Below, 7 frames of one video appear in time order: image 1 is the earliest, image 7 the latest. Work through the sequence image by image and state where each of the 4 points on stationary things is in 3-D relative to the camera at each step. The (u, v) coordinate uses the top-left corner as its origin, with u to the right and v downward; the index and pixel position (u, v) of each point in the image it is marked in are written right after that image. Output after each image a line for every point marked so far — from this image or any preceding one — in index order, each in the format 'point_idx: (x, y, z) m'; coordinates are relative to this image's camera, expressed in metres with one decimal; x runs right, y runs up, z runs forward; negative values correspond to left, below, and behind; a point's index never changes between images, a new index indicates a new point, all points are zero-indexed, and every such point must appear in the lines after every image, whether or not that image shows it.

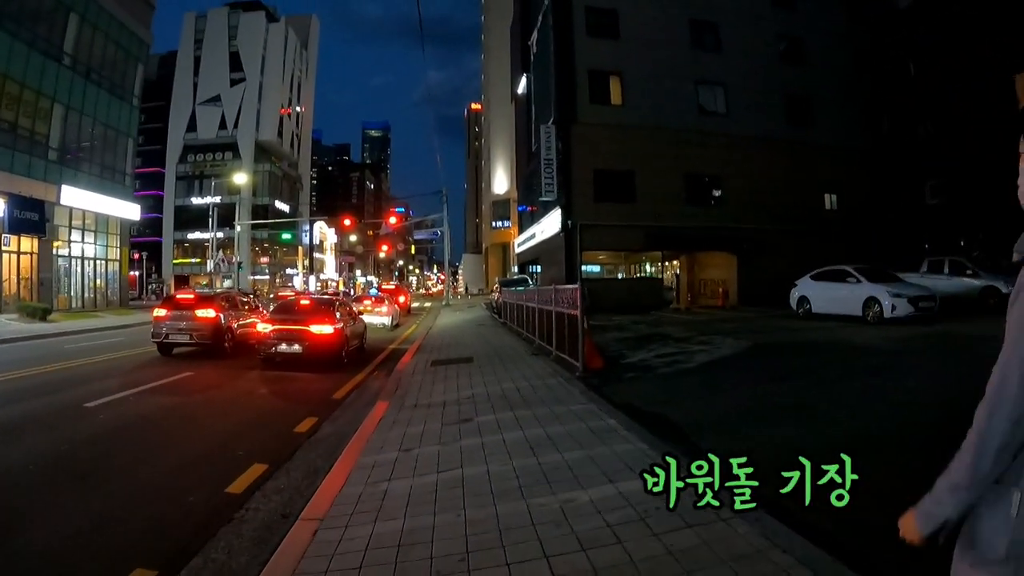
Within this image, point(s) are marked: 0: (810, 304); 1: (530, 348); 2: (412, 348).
0: (+8.7, -0.4, +18.2) m
1: (+0.5, -1.4, +13.6) m
2: (-2.5, -1.6, +16.0) m
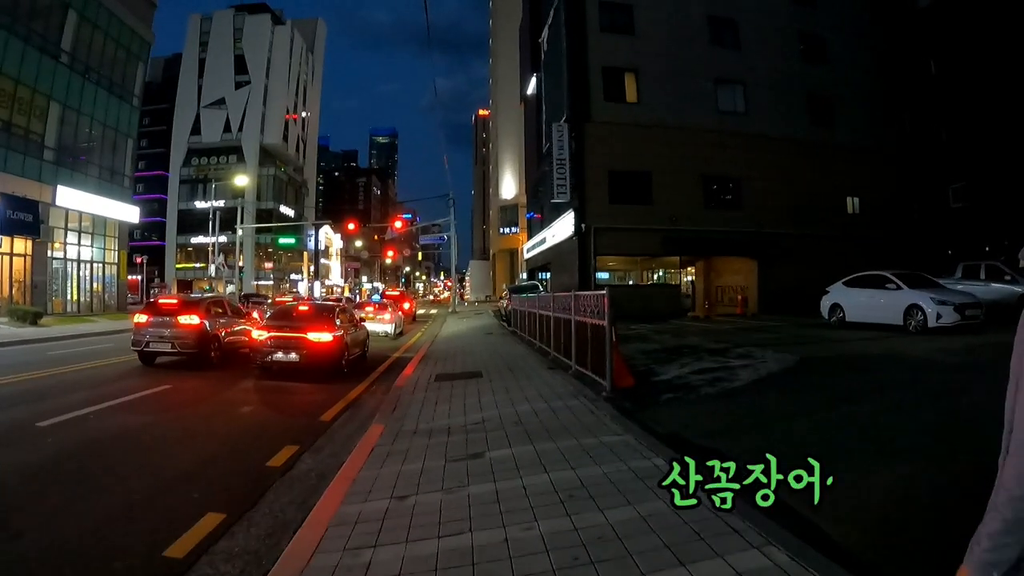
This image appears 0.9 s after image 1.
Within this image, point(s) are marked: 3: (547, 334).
0: (+9.0, -0.6, +16.9) m
1: (+0.7, -1.5, +12.3) m
2: (-2.3, -1.7, +14.7) m
3: (+0.9, -1.1, +13.4) m
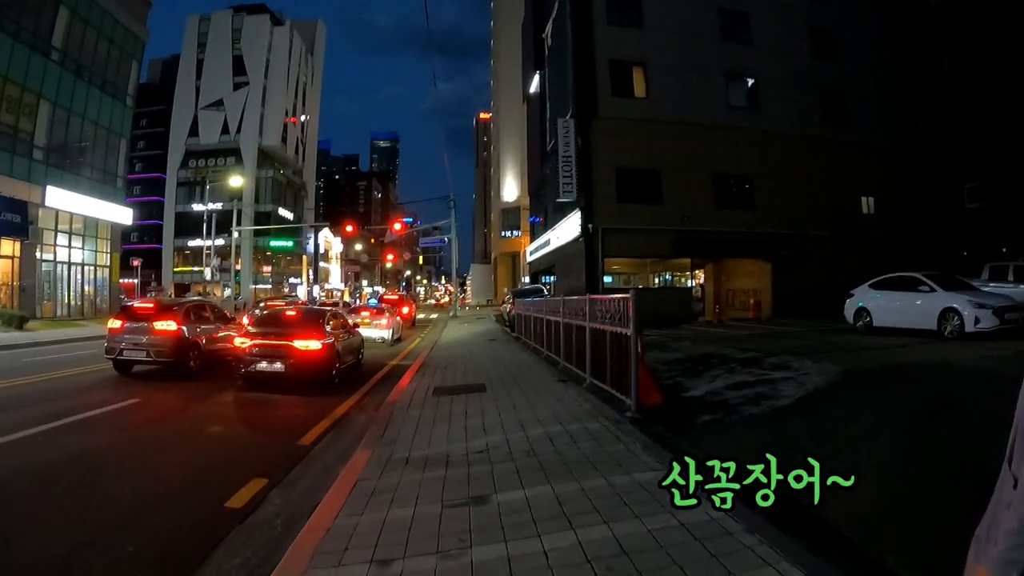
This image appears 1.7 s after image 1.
0: (+9.1, -0.7, +15.8) m
1: (+0.8, -1.6, +11.3) m
2: (-2.2, -1.8, +13.7) m
3: (+1.0, -1.1, +12.3) m
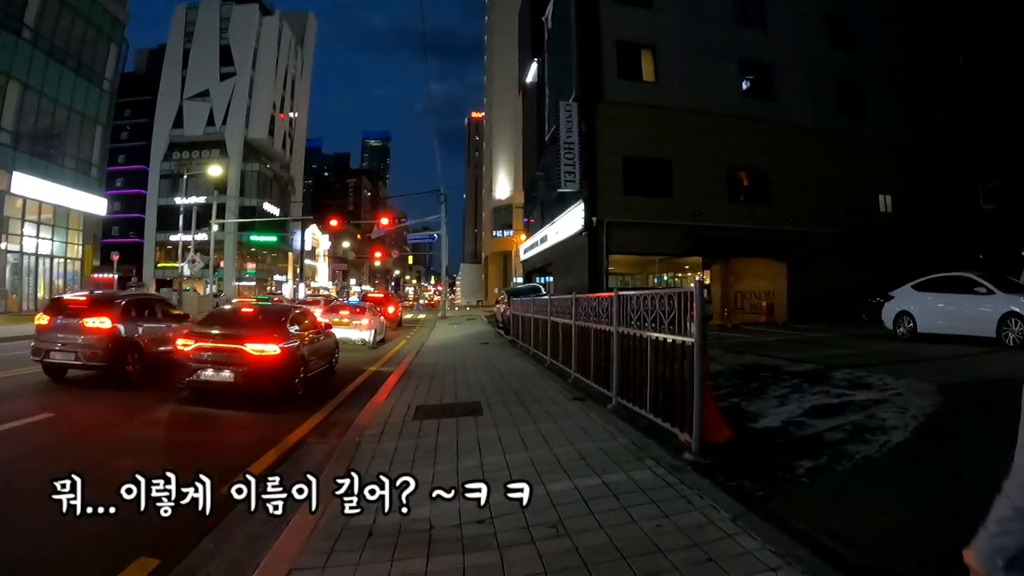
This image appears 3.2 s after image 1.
0: (+9.1, -0.8, +14.1) m
1: (+0.8, -1.5, +9.4) m
2: (-2.2, -1.7, +11.8) m
3: (+1.0, -1.1, +10.5) m
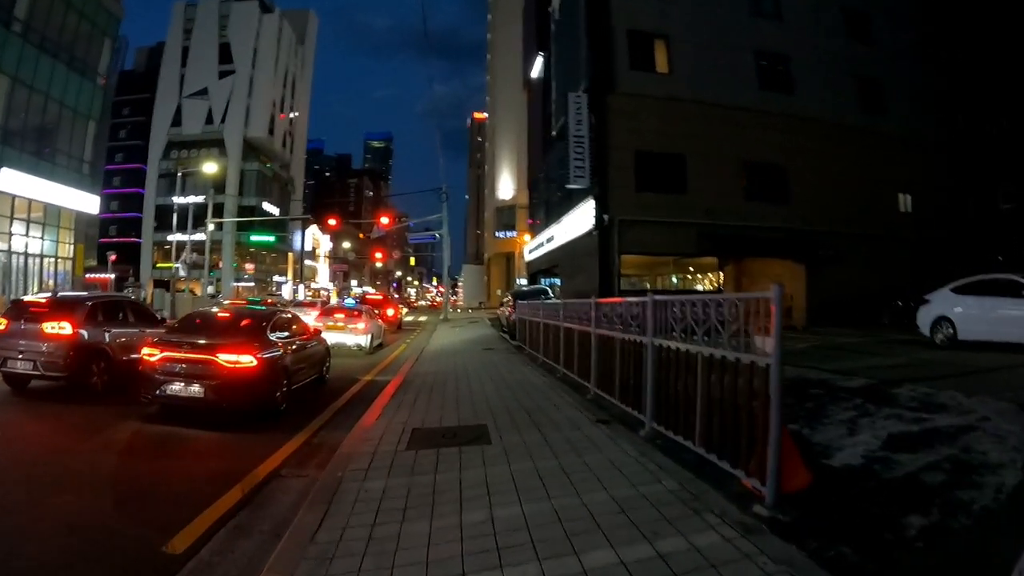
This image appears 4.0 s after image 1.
0: (+9.2, -0.8, +13.0) m
1: (+1.0, -1.5, +8.4) m
2: (-2.1, -1.7, +10.7) m
3: (+1.1, -1.1, +9.4) m
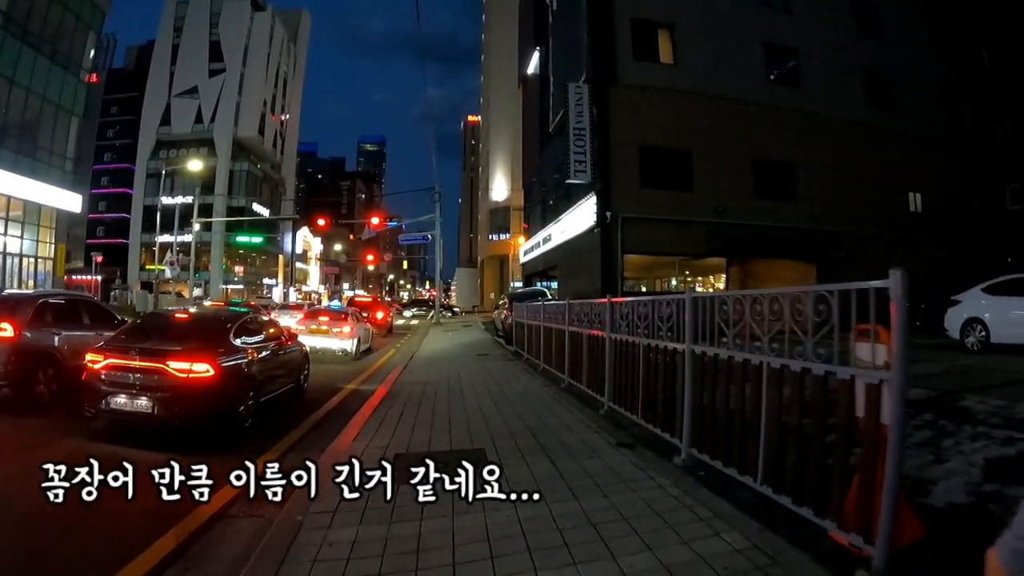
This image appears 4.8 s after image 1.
0: (+9.2, -0.9, +12.1) m
1: (+1.0, -1.5, +7.3) m
2: (-2.1, -1.7, +9.7) m
3: (+1.1, -1.1, +8.4) m
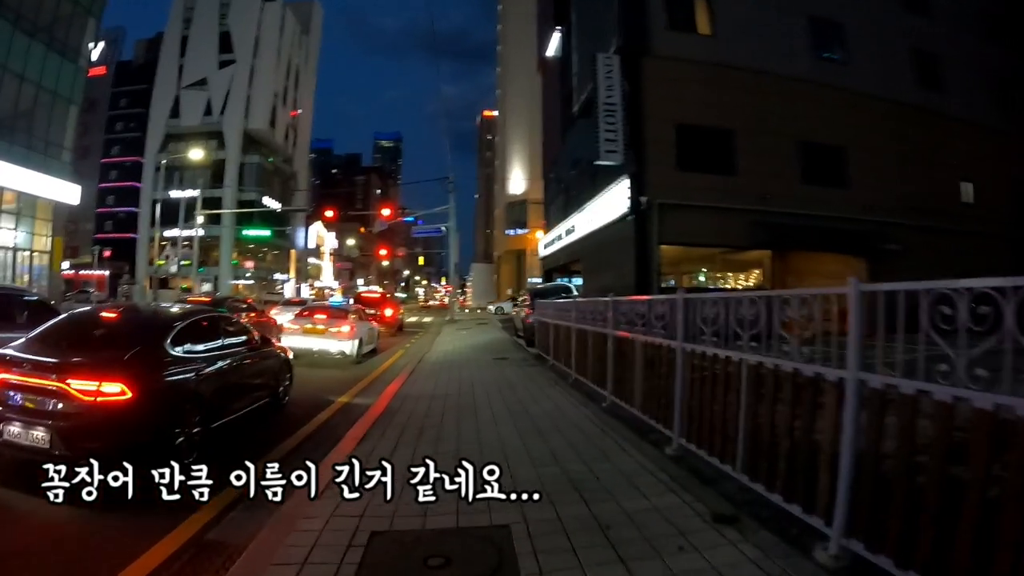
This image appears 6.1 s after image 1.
0: (+9.5, -0.8, +10.1) m
1: (+1.2, -1.4, +5.6) m
2: (-1.8, -1.6, +8.0) m
3: (+1.4, -1.0, +6.6) m
